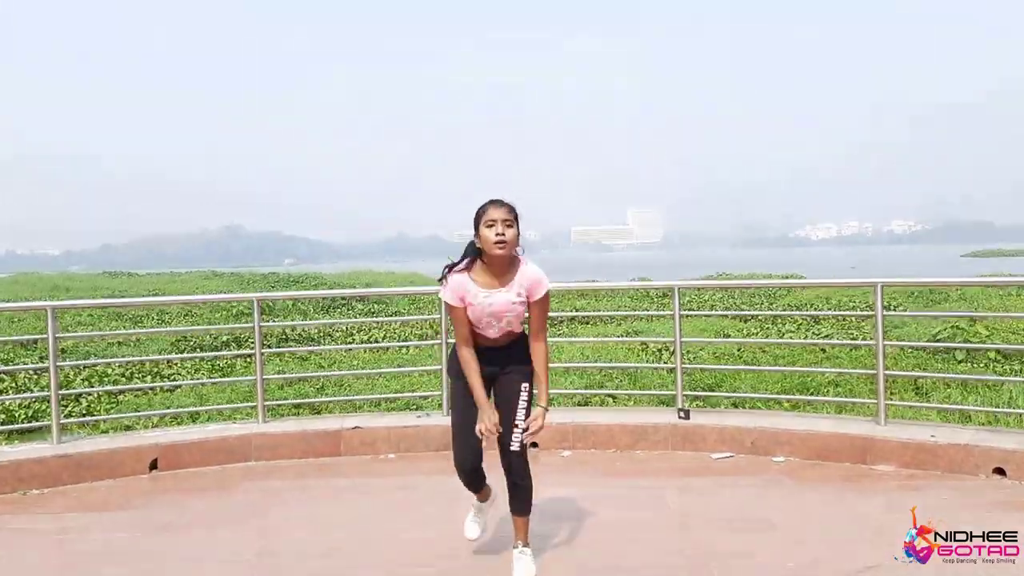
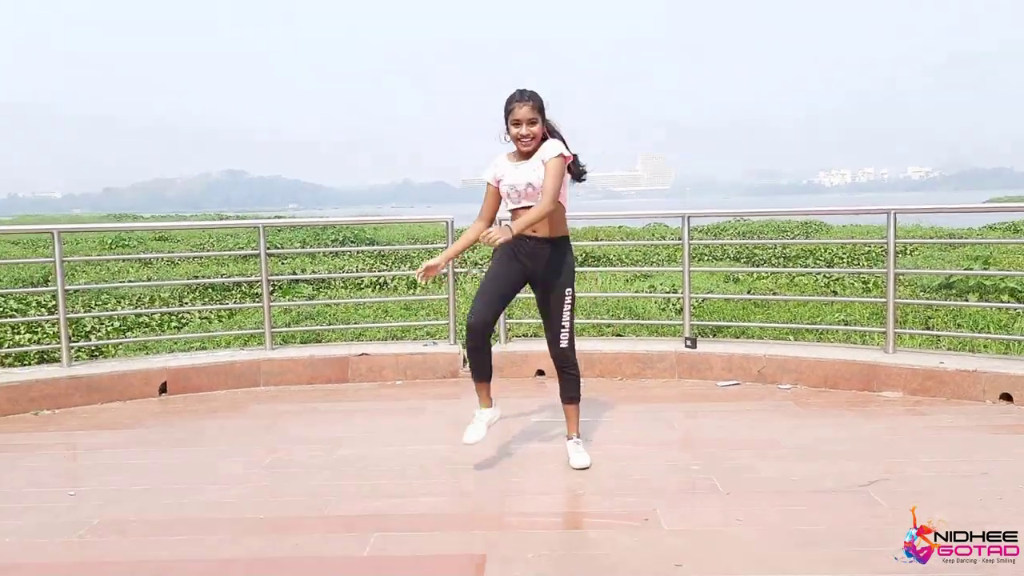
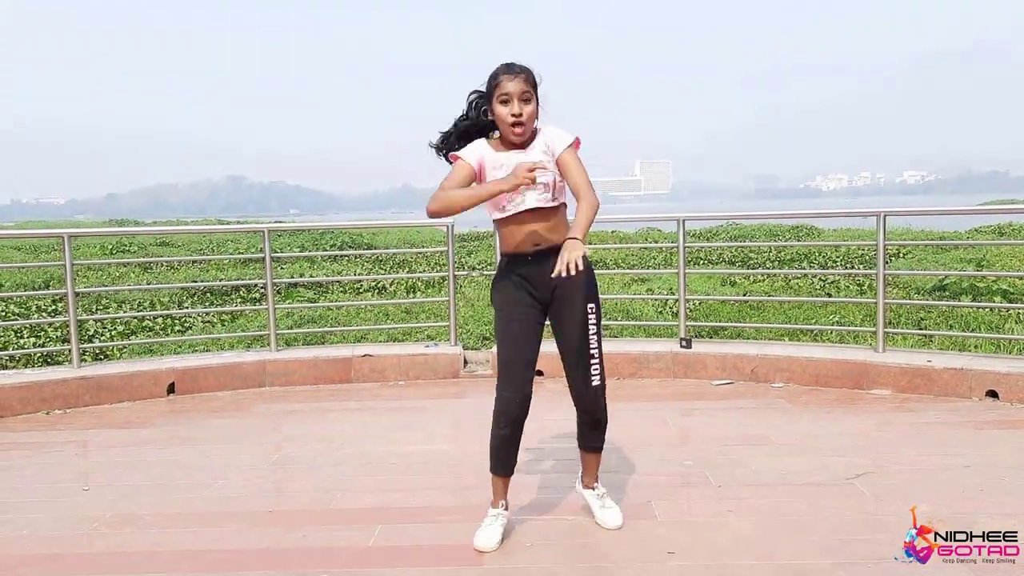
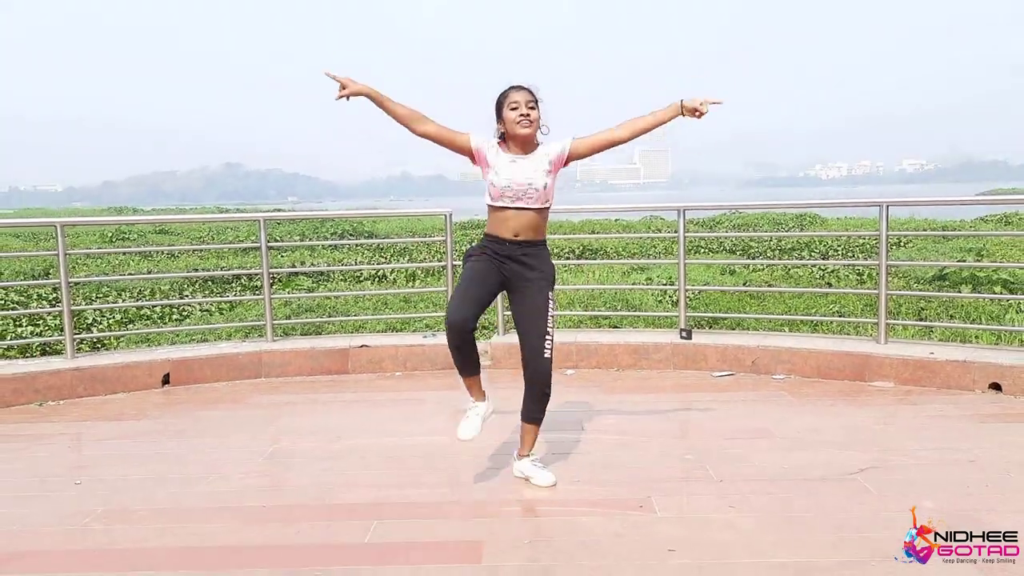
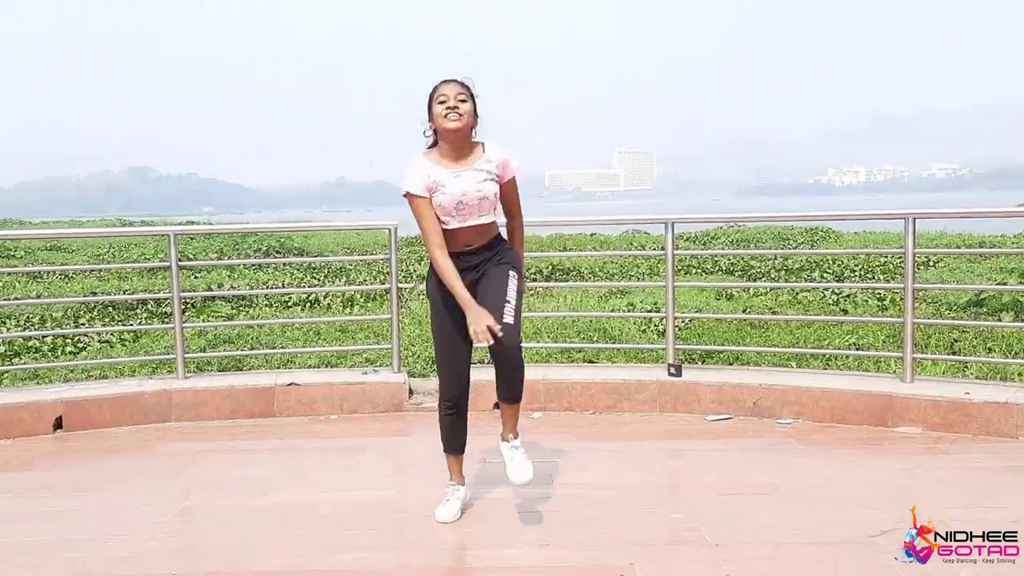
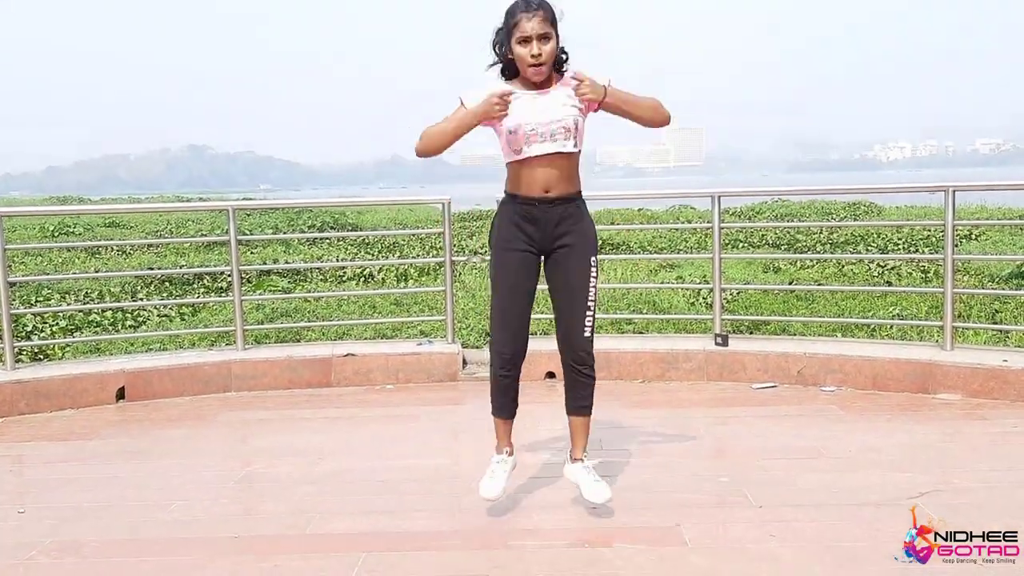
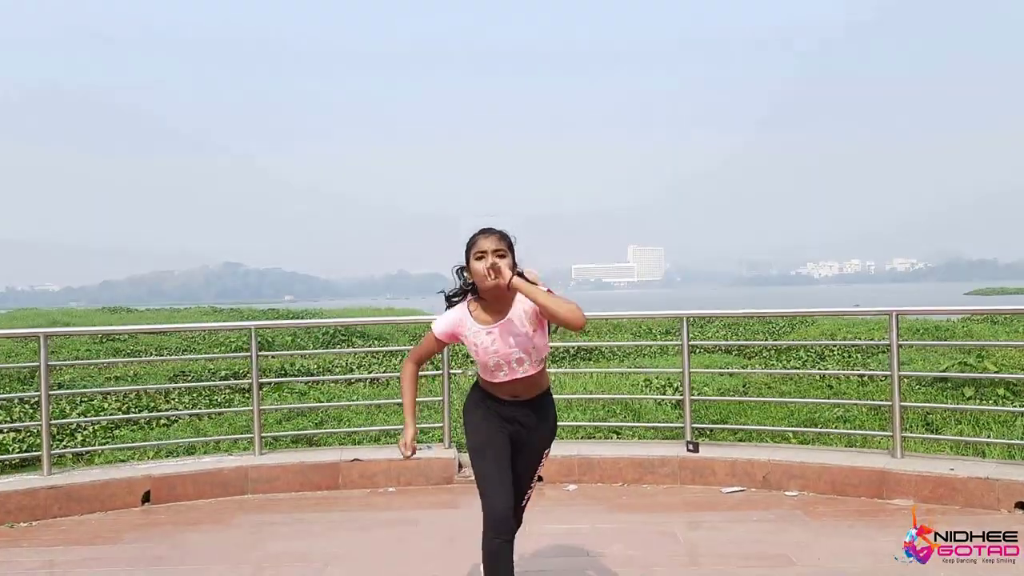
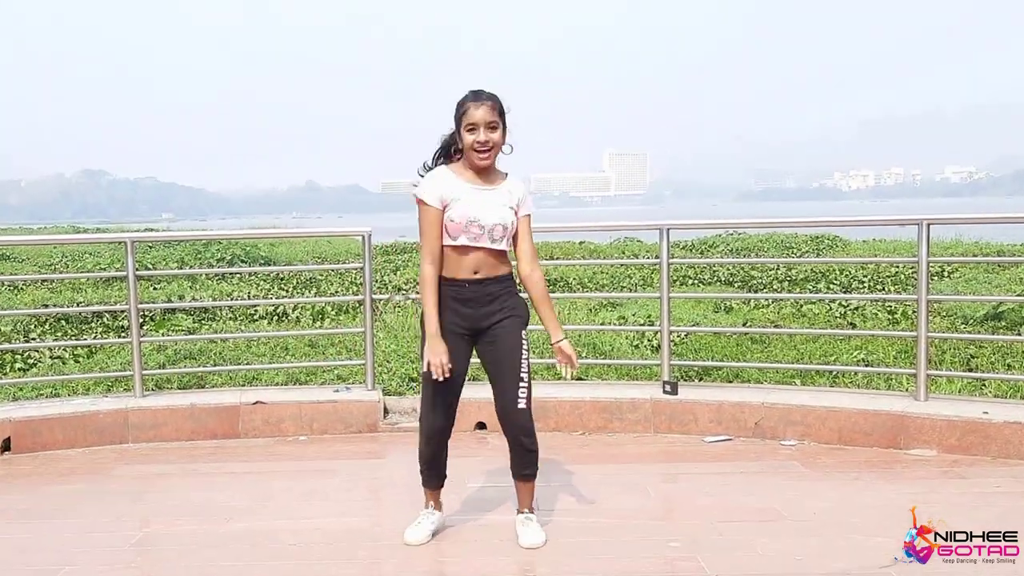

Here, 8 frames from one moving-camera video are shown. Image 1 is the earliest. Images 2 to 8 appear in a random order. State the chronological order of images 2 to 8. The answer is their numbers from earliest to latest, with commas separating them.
7, 3, 6, 4, 5, 8, 2
